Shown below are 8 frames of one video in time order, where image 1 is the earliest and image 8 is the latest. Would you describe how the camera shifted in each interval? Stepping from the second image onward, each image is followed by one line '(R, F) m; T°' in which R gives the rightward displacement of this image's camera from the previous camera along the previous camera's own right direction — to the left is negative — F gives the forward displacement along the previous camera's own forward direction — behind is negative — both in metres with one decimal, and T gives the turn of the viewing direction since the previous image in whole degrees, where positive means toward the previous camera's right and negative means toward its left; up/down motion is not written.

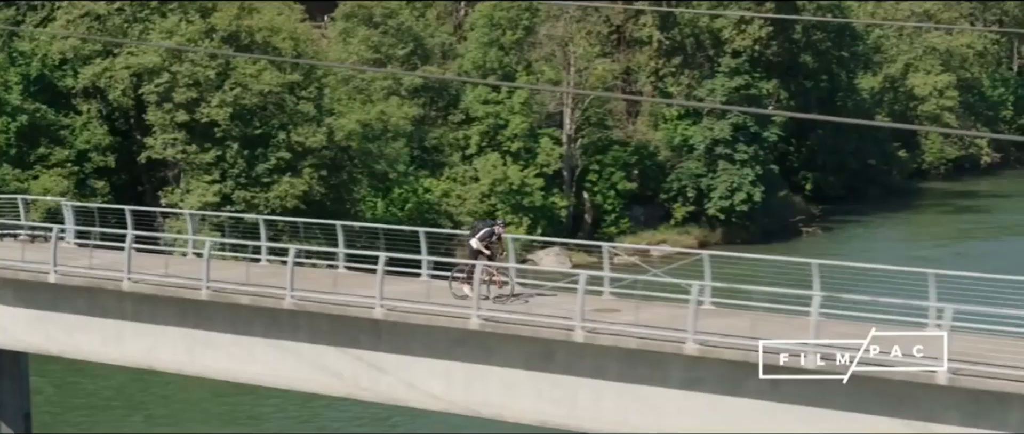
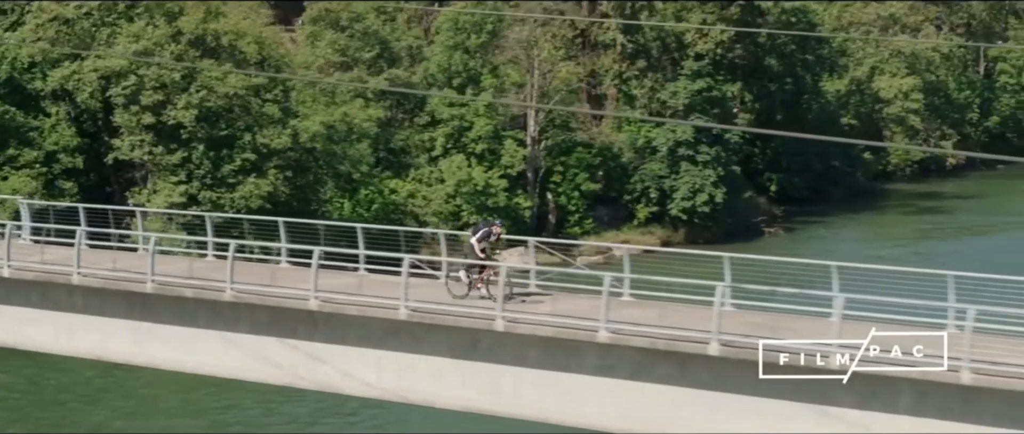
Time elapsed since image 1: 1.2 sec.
(+0.4, -0.8) m; 0°
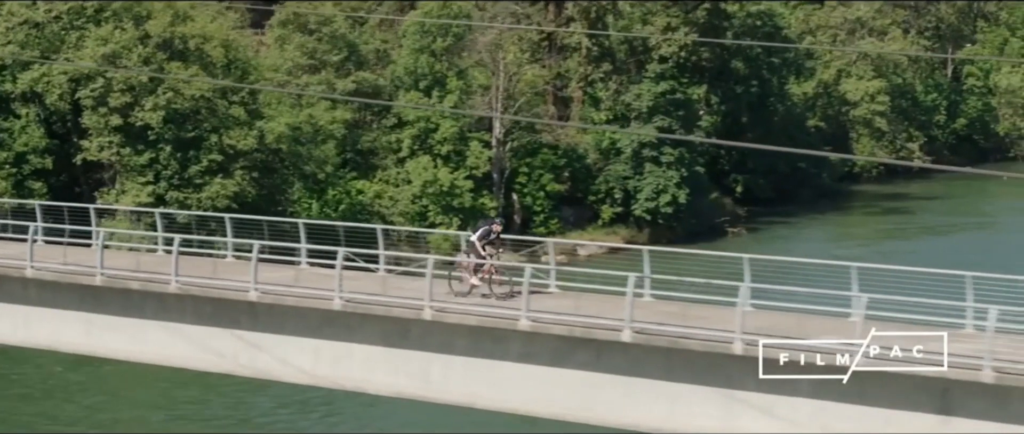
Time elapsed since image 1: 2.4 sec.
(+0.4, -0.8) m; 0°
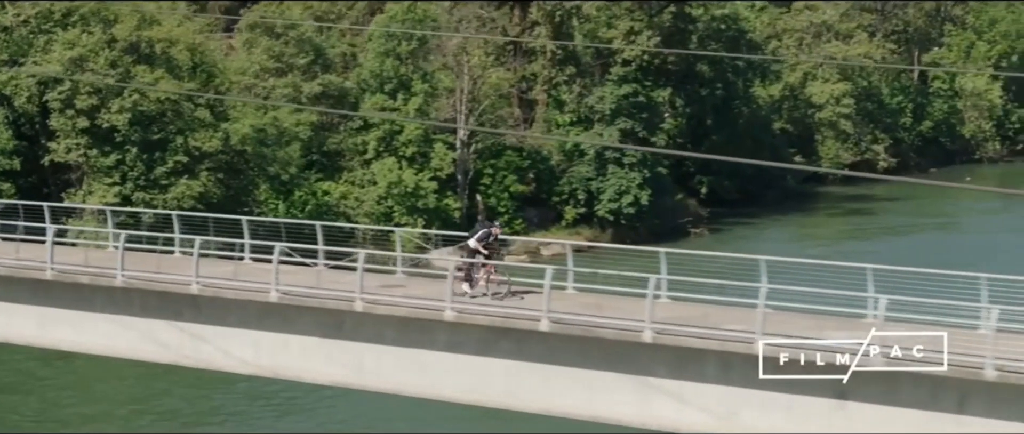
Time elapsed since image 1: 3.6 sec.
(+0.4, -0.8) m; 0°
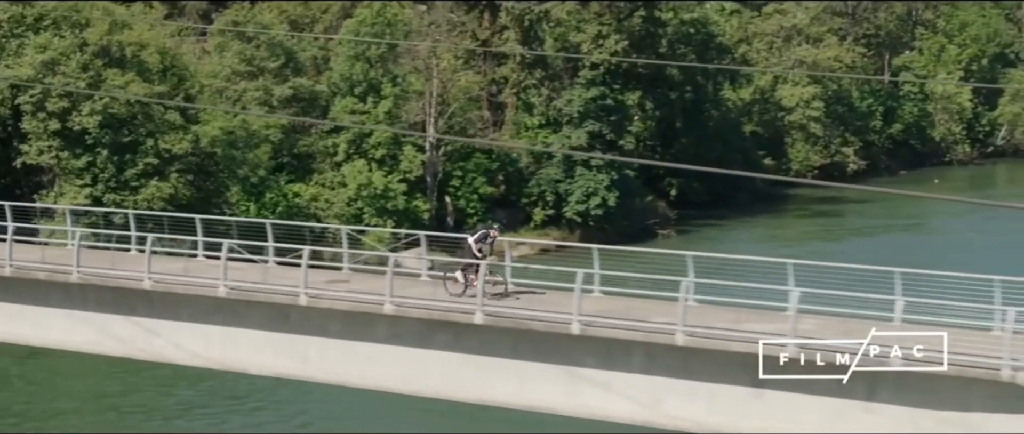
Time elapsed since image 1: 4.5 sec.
(+0.4, -0.7) m; 0°
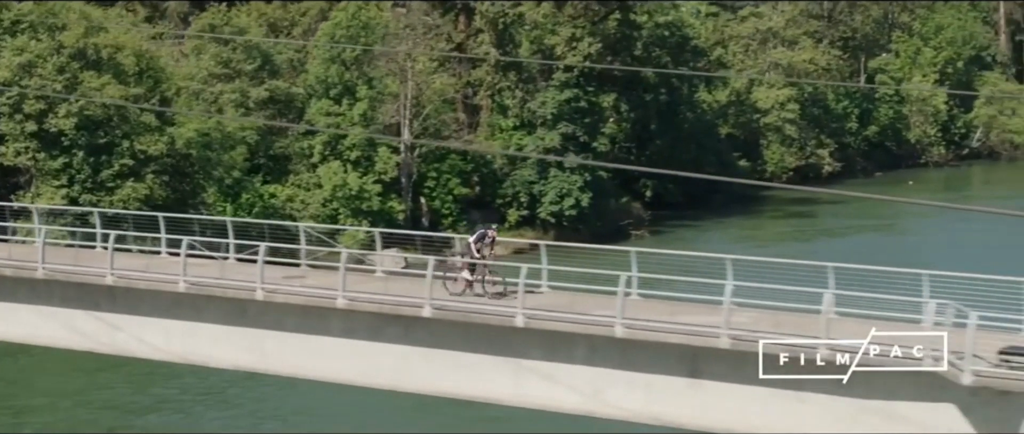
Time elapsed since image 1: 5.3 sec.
(+0.3, -0.6) m; 0°
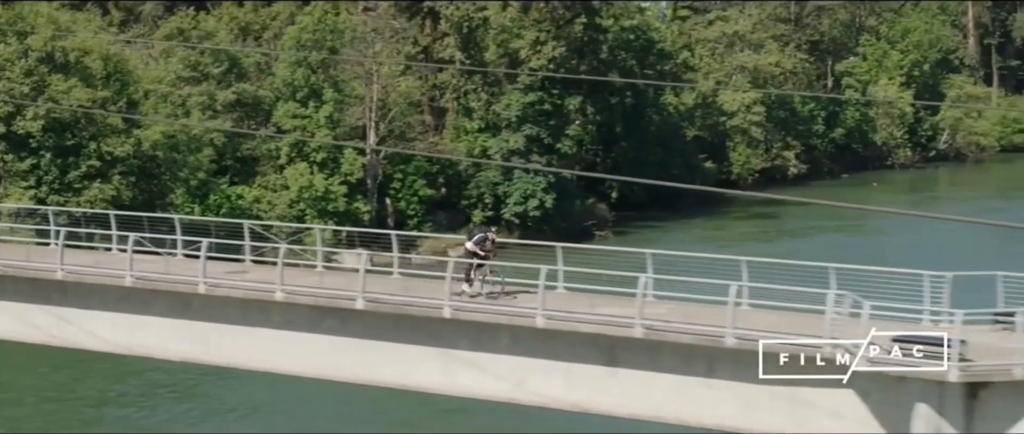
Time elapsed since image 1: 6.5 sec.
(+0.4, -0.8) m; 0°
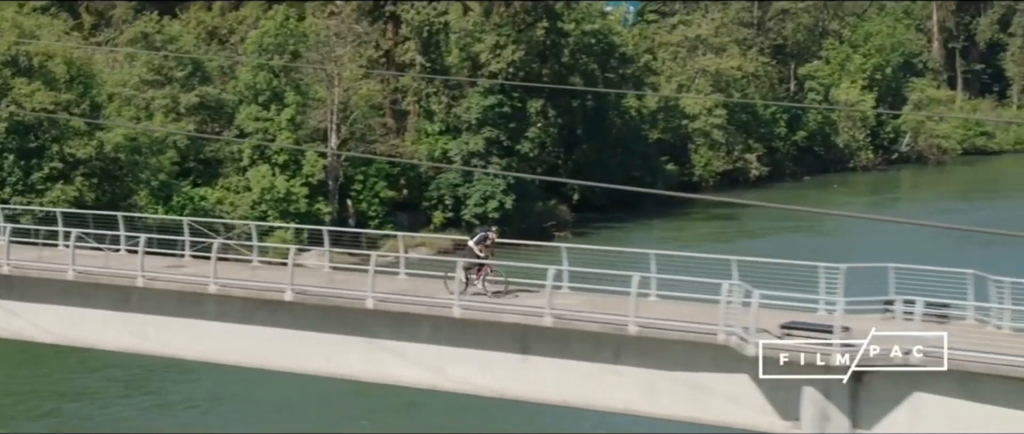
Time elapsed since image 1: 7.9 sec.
(+0.5, -1.0) m; +1°
